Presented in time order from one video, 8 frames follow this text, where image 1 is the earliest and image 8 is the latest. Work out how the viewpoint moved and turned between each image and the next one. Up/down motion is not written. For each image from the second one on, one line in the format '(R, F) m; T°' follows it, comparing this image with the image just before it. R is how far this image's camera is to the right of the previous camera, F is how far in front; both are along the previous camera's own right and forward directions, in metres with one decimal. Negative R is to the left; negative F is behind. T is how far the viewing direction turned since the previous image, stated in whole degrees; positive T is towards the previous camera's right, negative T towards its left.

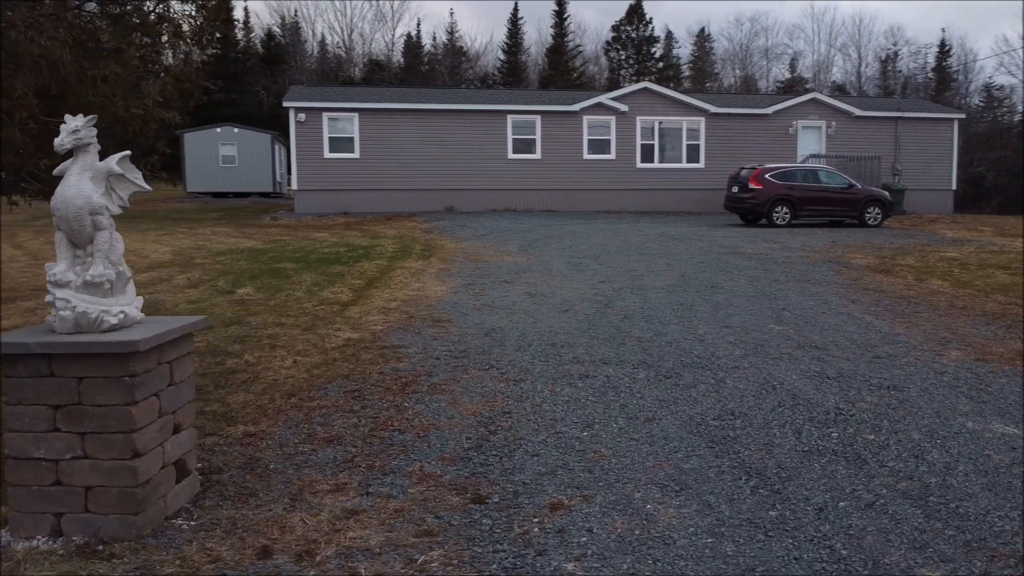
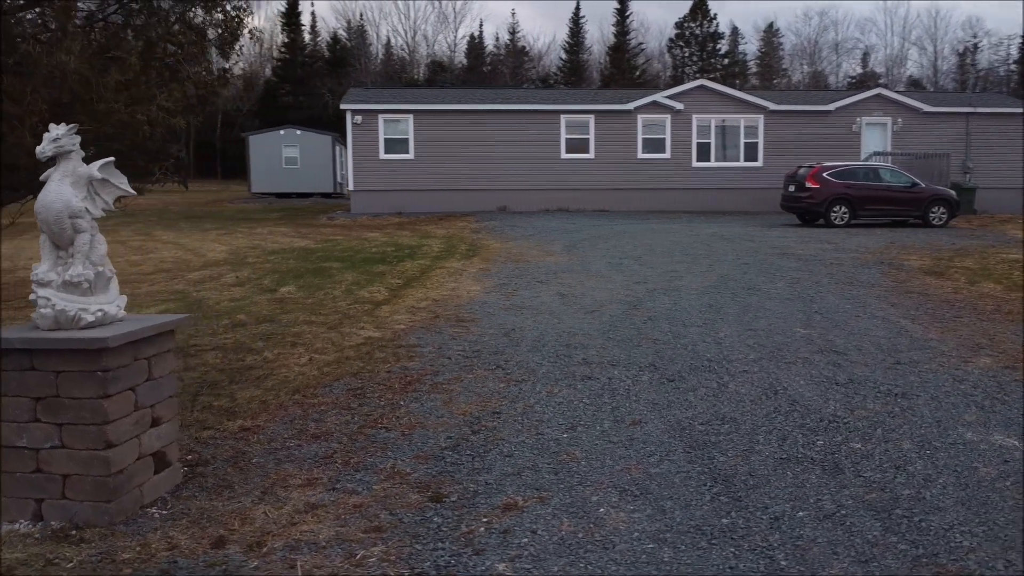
(+0.5, 0.0) m; -5°
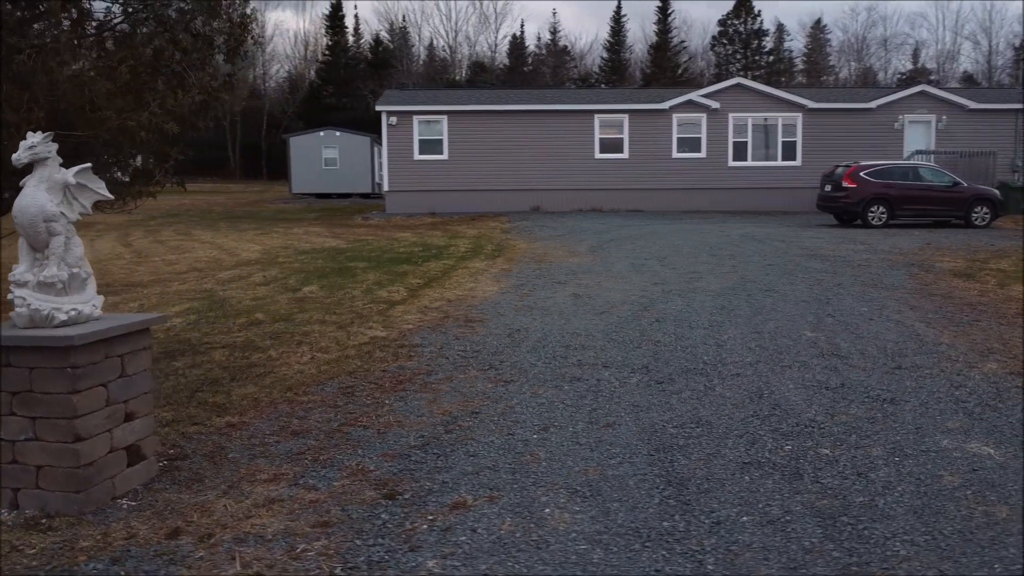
(+0.5, 0.0) m; -3°
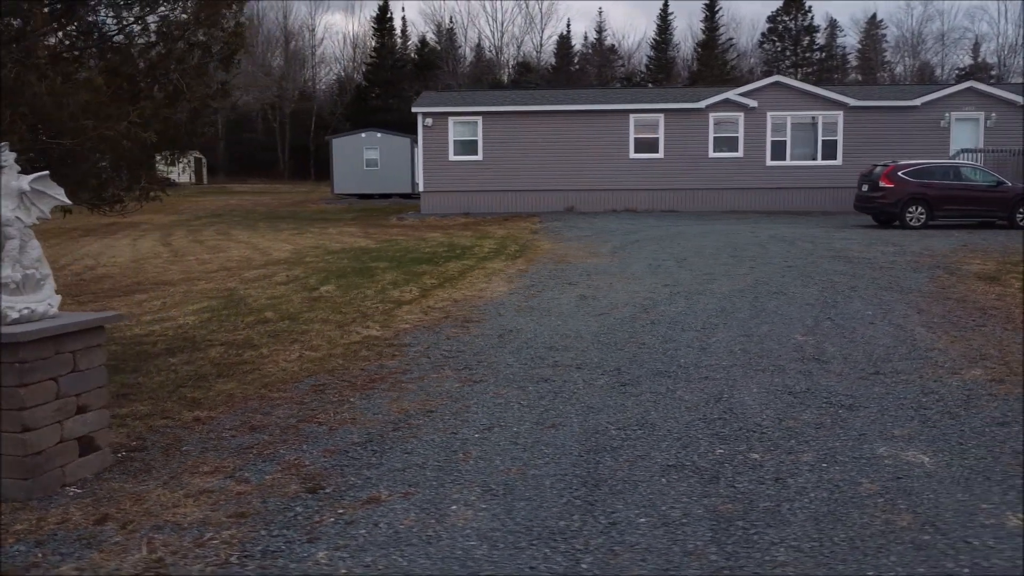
(+0.7, -0.1) m; -4°
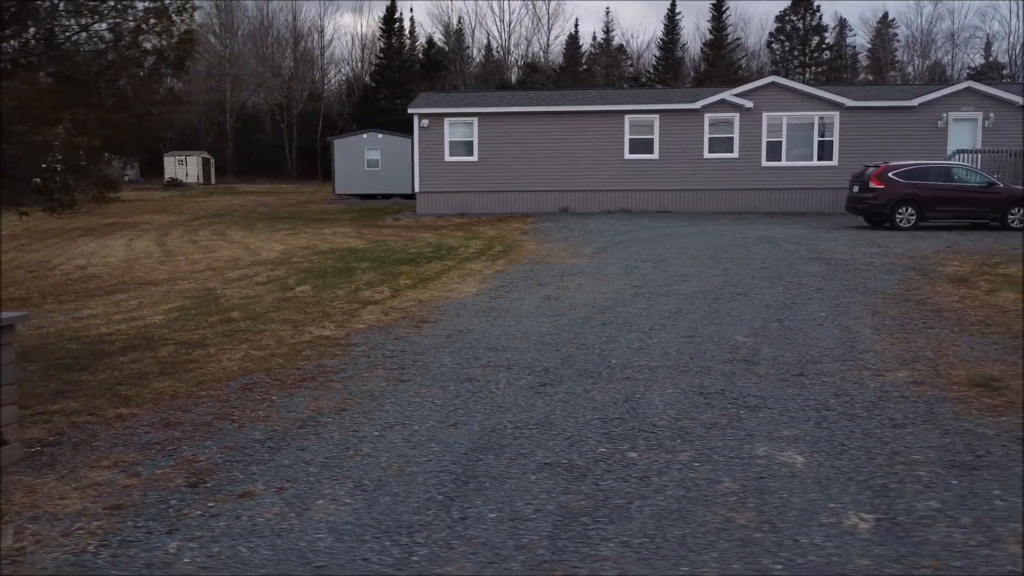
(+0.8, -0.1) m; -1°
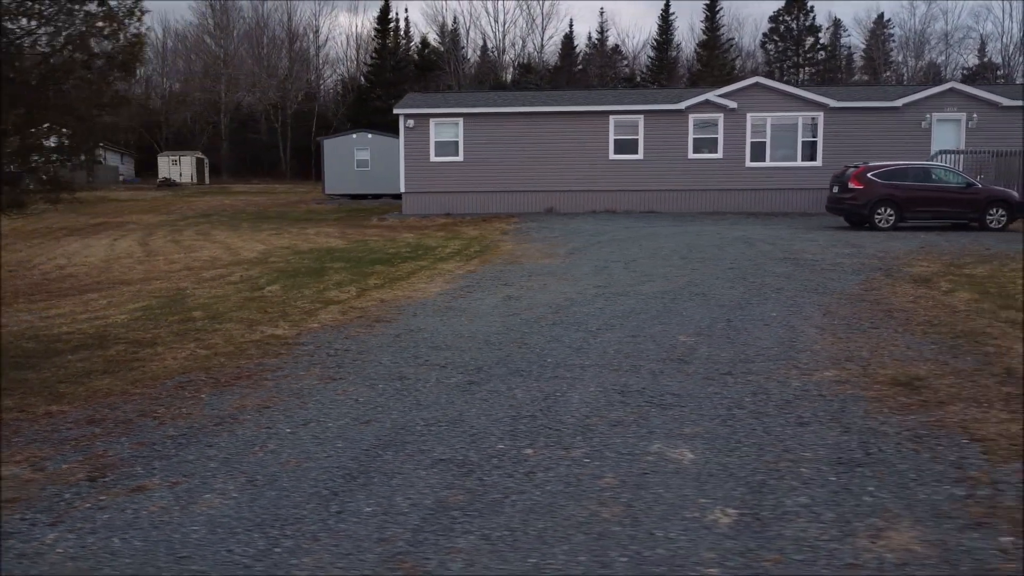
(+0.6, -0.1) m; 0°
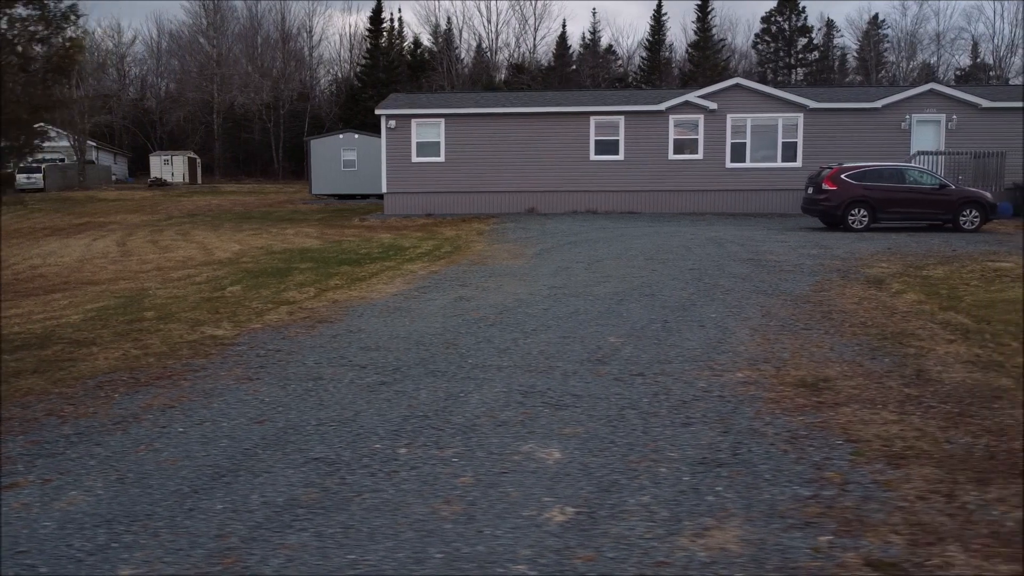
(+0.8, -0.1) m; 0°
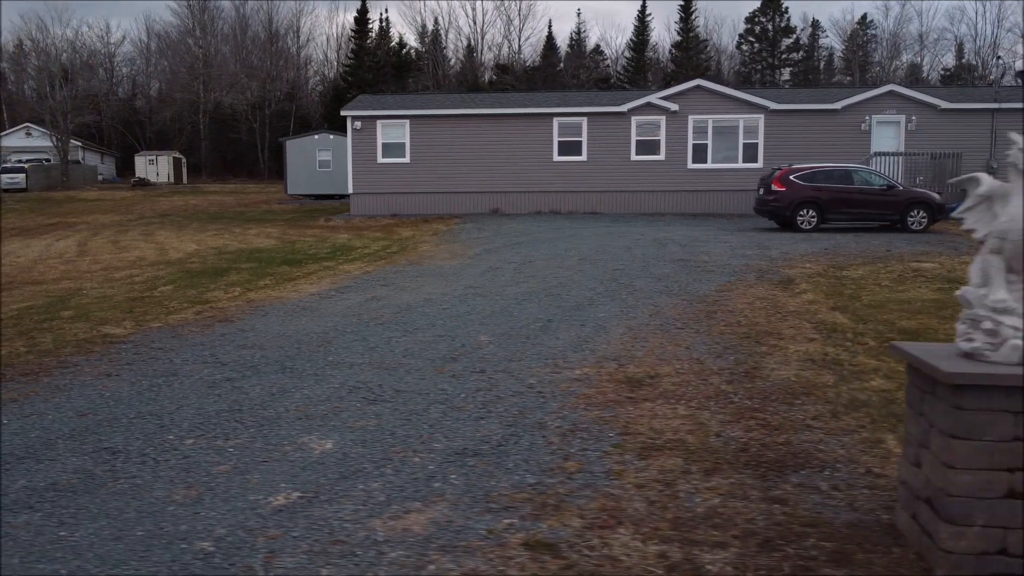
(+1.5, -0.3) m; -1°
